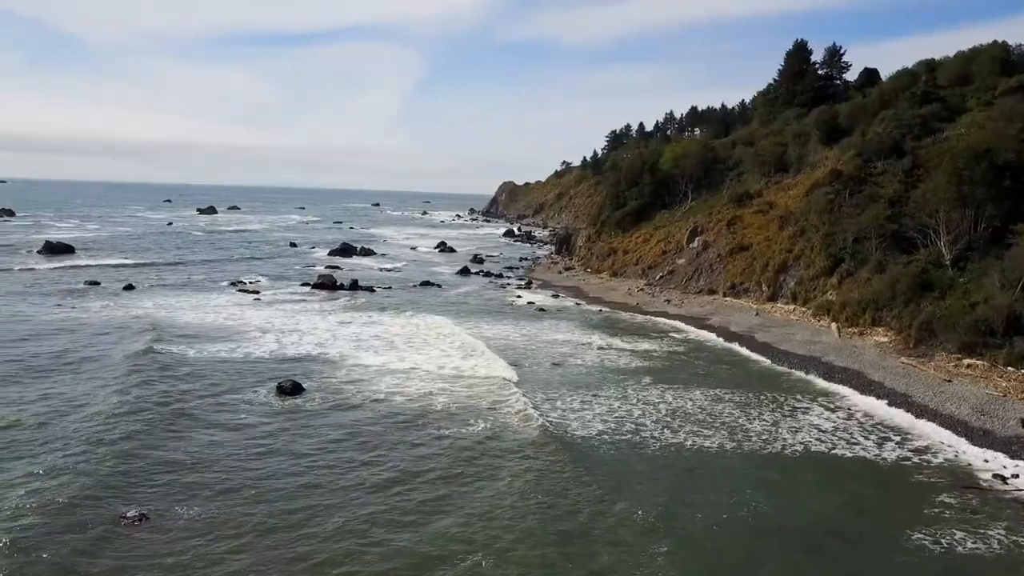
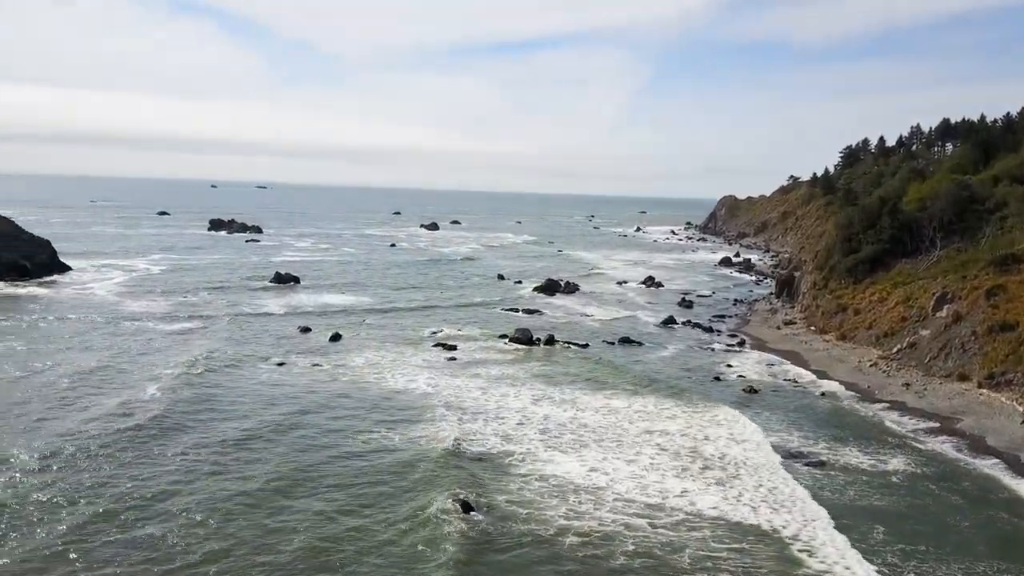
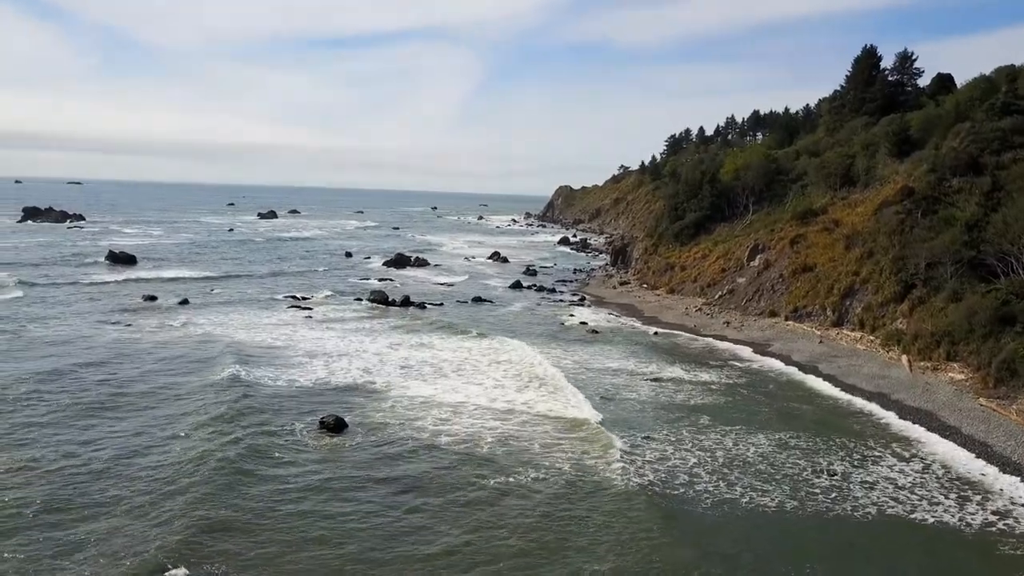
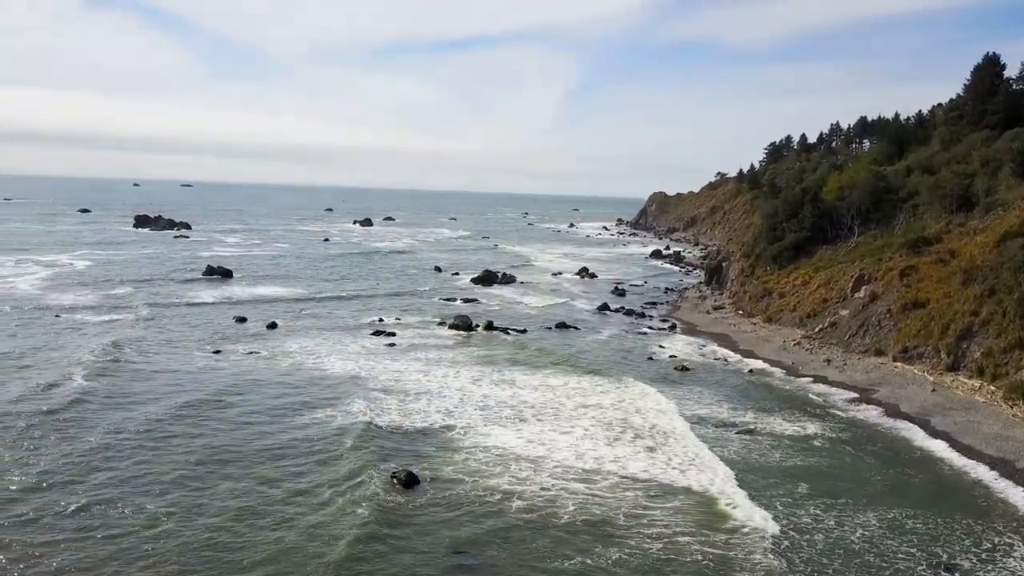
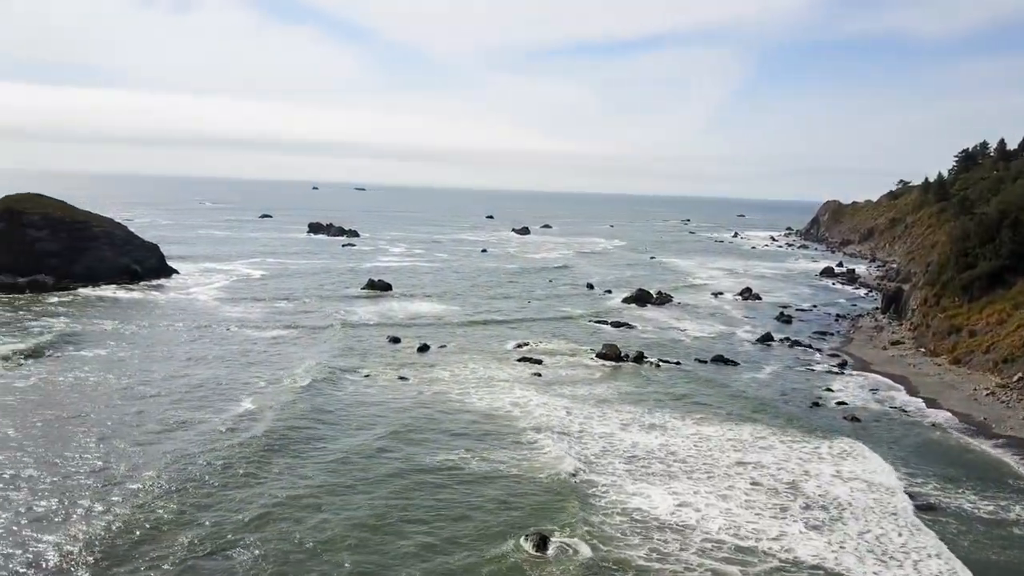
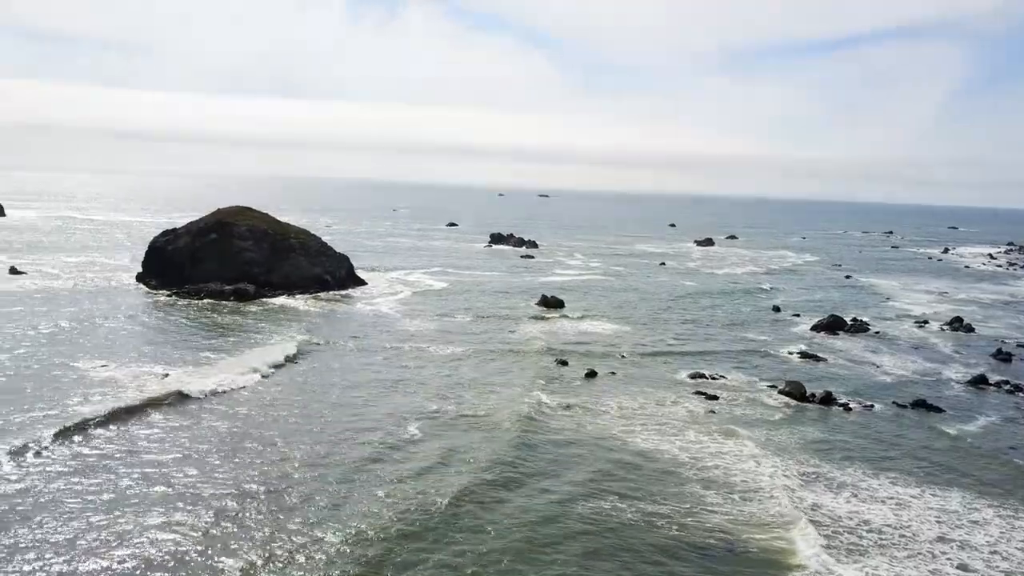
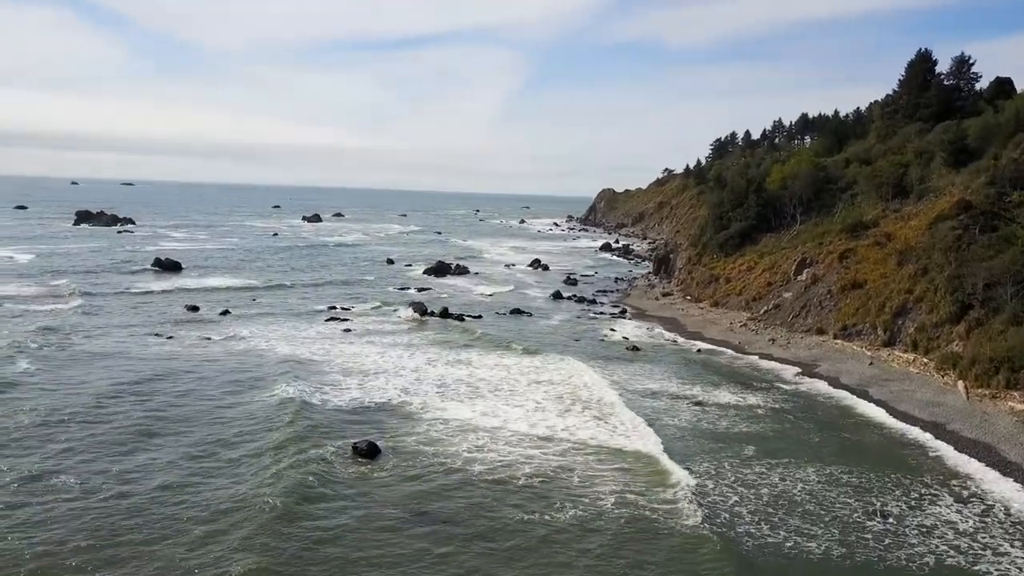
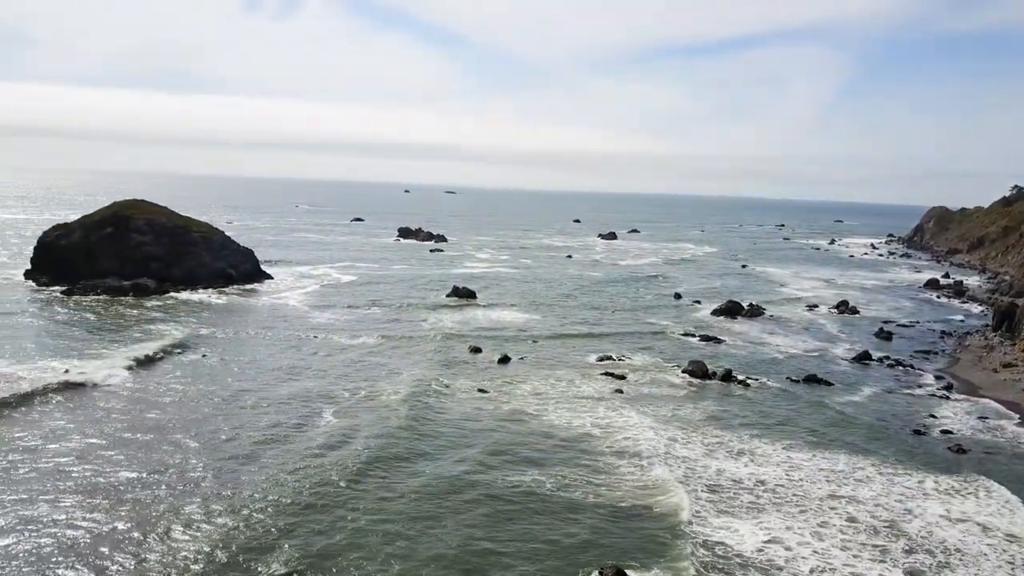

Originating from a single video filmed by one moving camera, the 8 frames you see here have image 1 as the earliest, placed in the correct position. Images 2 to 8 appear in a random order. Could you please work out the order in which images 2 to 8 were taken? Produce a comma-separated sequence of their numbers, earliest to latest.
3, 7, 4, 2, 5, 8, 6
